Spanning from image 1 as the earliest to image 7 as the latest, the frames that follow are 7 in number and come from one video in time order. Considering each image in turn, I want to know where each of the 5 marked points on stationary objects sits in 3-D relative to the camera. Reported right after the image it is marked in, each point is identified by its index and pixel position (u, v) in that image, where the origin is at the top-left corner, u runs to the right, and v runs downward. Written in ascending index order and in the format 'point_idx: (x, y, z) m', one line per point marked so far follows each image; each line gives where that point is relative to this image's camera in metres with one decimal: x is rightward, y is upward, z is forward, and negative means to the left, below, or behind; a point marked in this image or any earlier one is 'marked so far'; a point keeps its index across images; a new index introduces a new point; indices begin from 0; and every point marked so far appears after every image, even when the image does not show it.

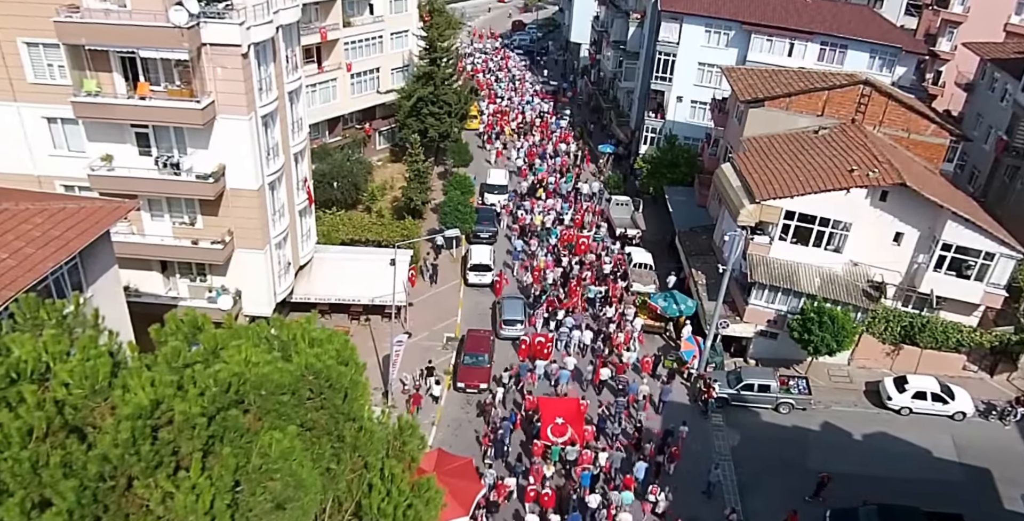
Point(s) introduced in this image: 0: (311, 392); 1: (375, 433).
0: (-3.9, -2.5, +14.3) m
1: (-2.9, -3.6, +15.5) m
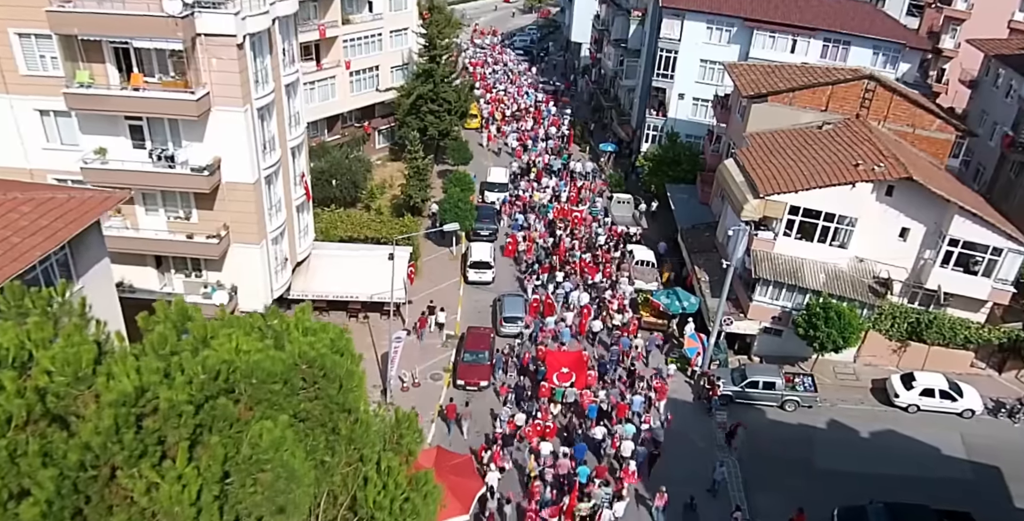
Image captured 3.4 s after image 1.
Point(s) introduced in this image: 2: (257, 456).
0: (-3.8, -2.2, +13.8) m
1: (-2.9, -3.3, +15.0) m
2: (-4.0, -3.1, +11.7) m
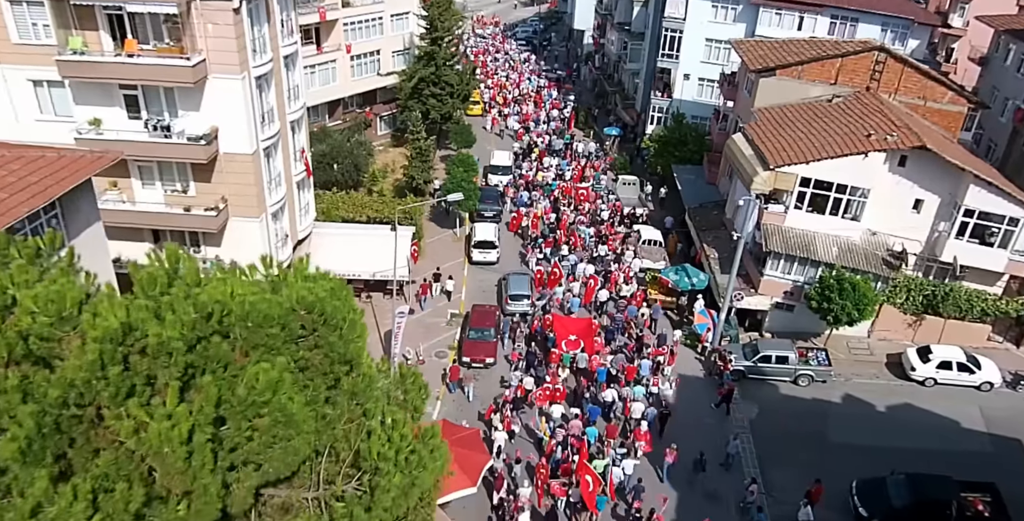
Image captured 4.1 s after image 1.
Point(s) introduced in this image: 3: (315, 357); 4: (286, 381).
0: (-3.7, -1.2, +13.1) m
1: (-2.7, -2.3, +14.3) m
2: (-3.8, -2.1, +11.1) m
3: (-3.5, -1.7, +13.1) m
4: (-3.5, -1.9, +11.4) m
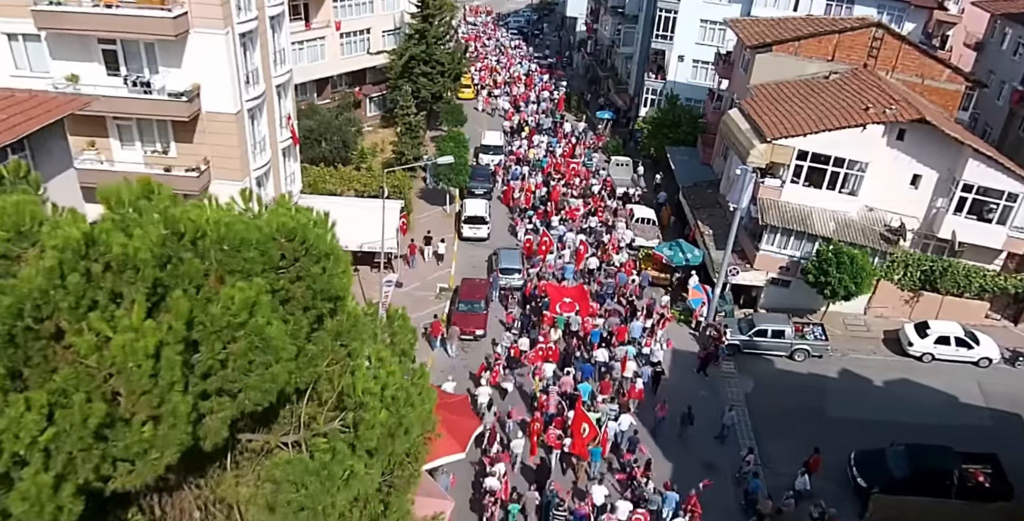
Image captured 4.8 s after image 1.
0: (-3.8, +0.1, +12.4) m
1: (-2.8, -1.1, +13.5) m
2: (-3.9, -0.8, +10.3) m
3: (-3.6, -0.5, +12.3) m
4: (-3.6, -0.6, +10.7) m
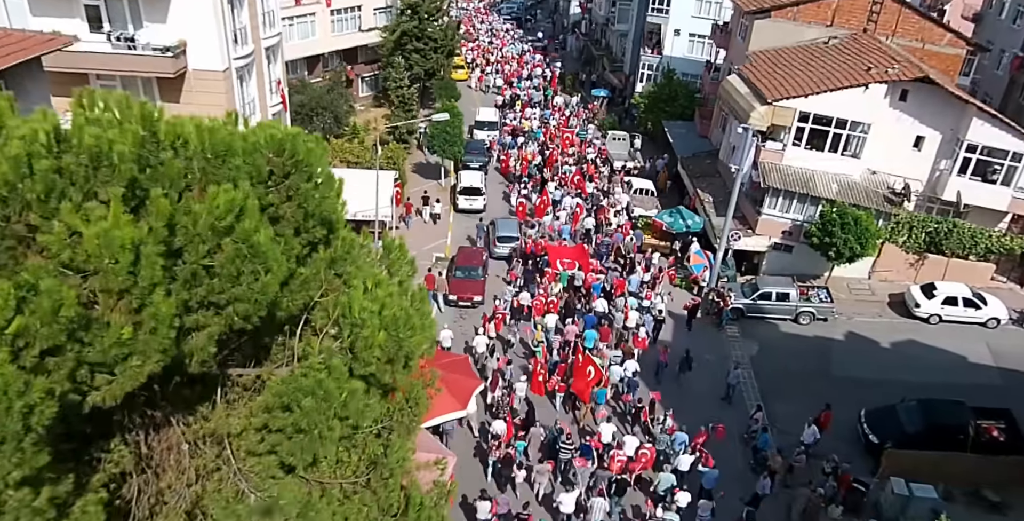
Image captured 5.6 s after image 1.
0: (-3.7, +1.4, +11.6) m
1: (-2.7, +0.3, +12.8) m
2: (-3.8, +0.5, +9.6) m
3: (-3.5, +0.8, +11.6) m
4: (-3.5, +0.7, +9.9) m
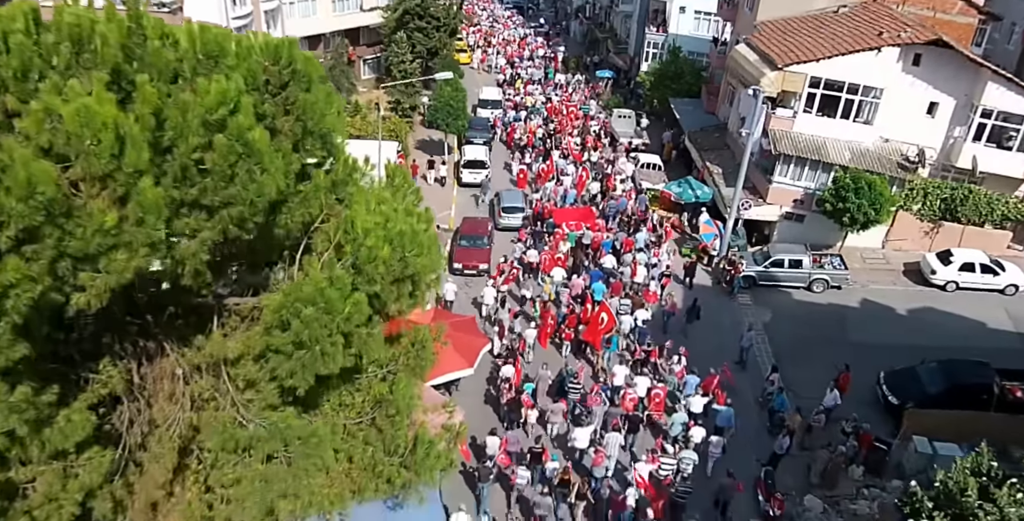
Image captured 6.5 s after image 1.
0: (-3.6, +2.6, +11.0) m
1: (-2.6, +1.5, +12.1) m
2: (-3.7, +1.7, +8.9) m
3: (-3.3, +2.0, +11.0) m
4: (-3.3, +1.9, +9.3) m
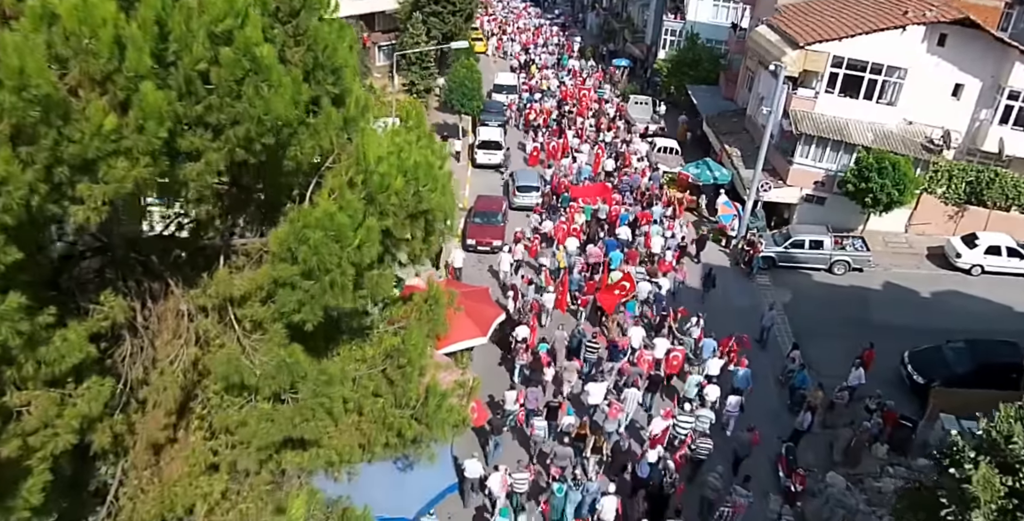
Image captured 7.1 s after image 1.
0: (-3.3, +3.5, +10.6) m
1: (-2.3, +2.4, +11.7) m
2: (-3.4, +2.6, +8.5) m
3: (-3.1, +3.0, +10.6) m
4: (-3.1, +2.8, +8.9) m
